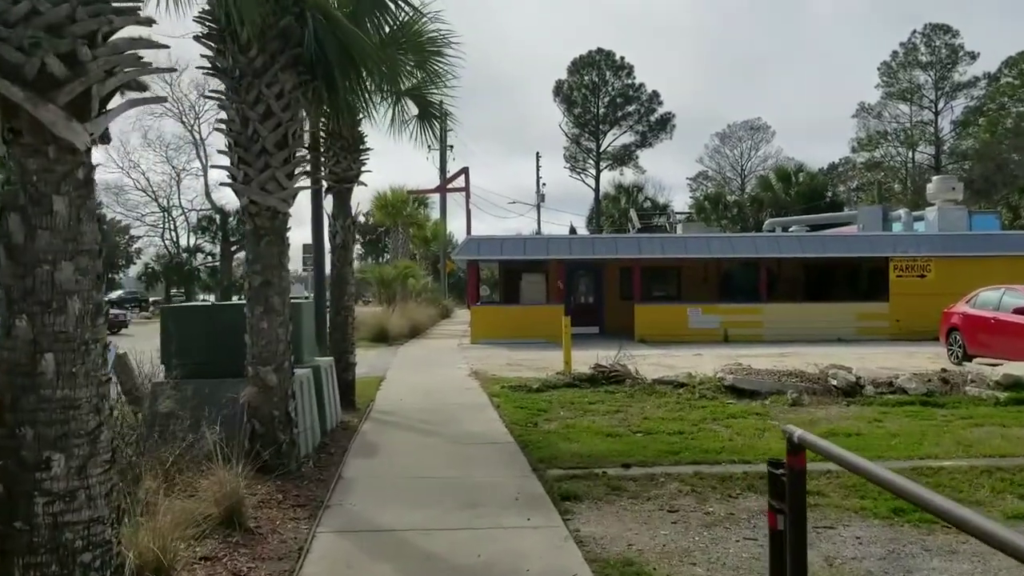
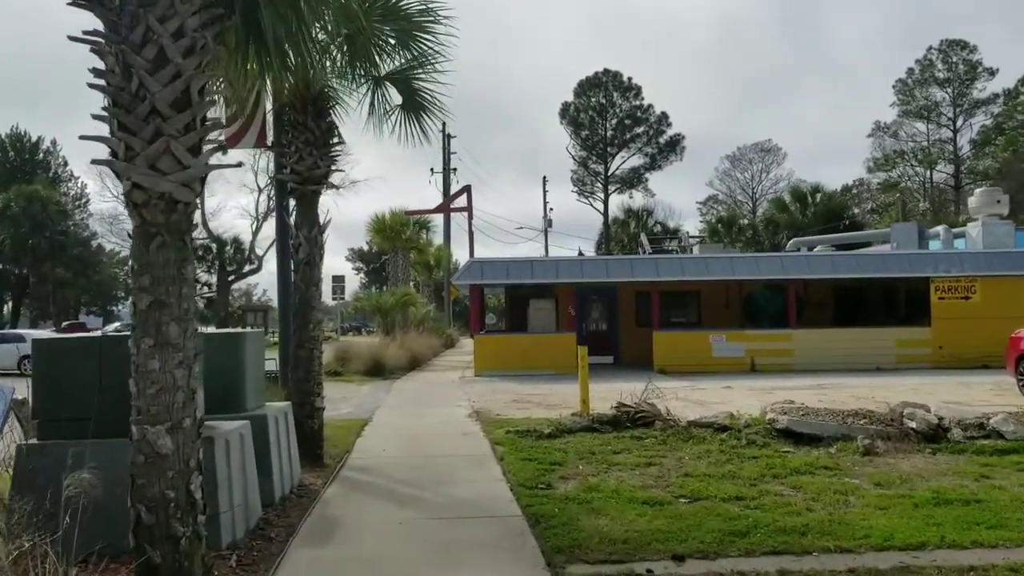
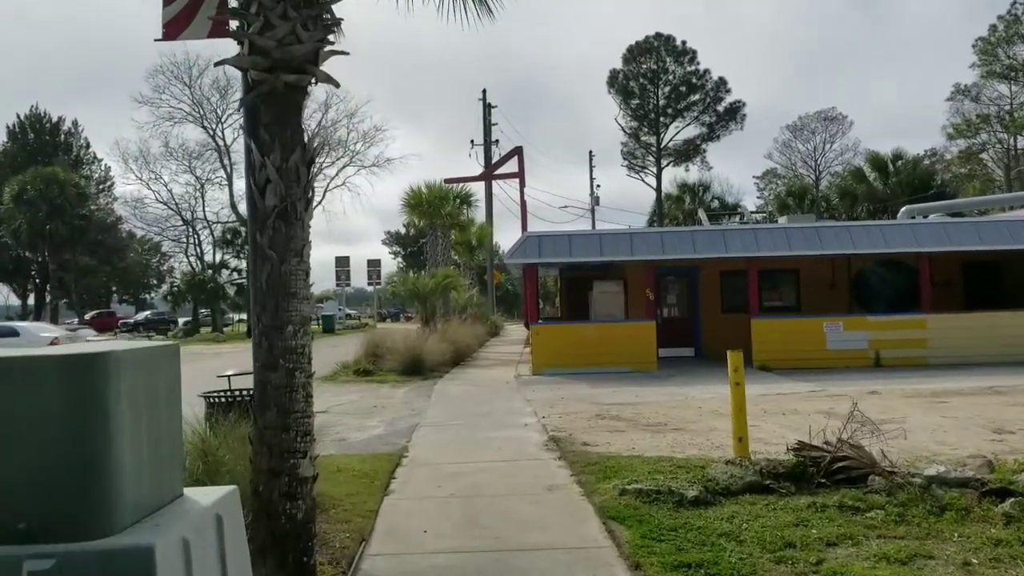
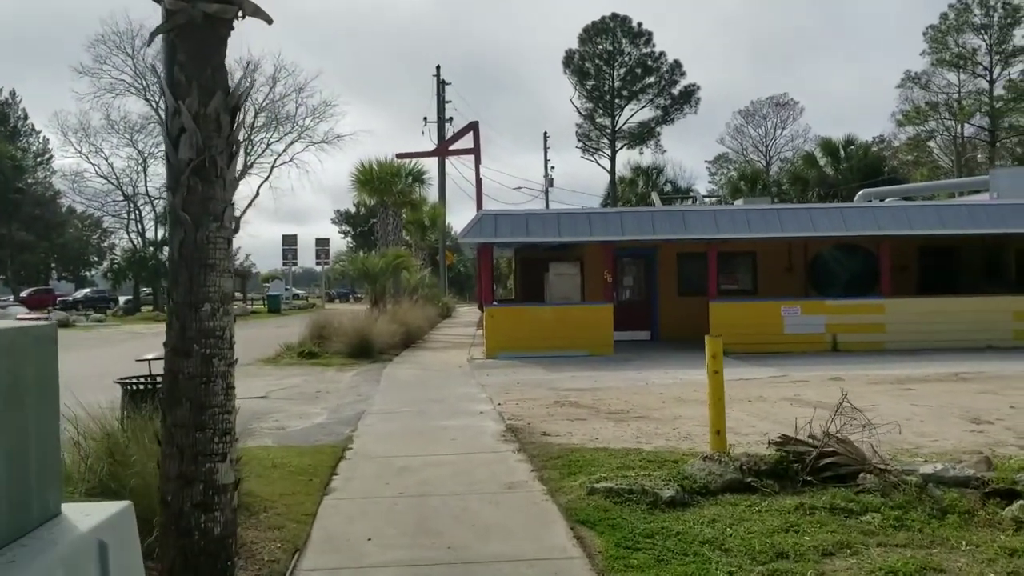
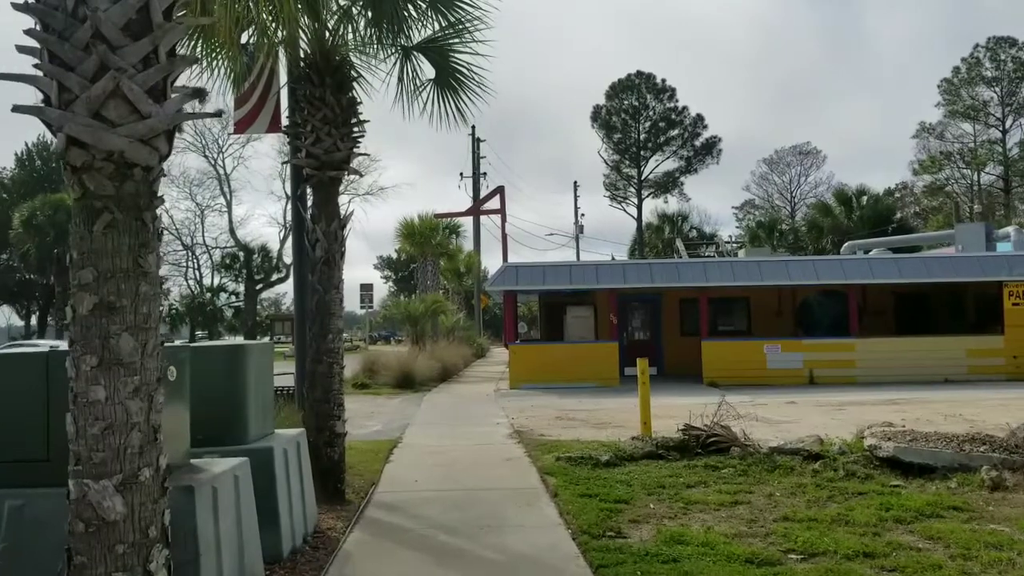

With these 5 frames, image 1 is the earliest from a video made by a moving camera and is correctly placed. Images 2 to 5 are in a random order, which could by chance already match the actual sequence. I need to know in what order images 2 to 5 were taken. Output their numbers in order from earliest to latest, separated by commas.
2, 5, 3, 4
